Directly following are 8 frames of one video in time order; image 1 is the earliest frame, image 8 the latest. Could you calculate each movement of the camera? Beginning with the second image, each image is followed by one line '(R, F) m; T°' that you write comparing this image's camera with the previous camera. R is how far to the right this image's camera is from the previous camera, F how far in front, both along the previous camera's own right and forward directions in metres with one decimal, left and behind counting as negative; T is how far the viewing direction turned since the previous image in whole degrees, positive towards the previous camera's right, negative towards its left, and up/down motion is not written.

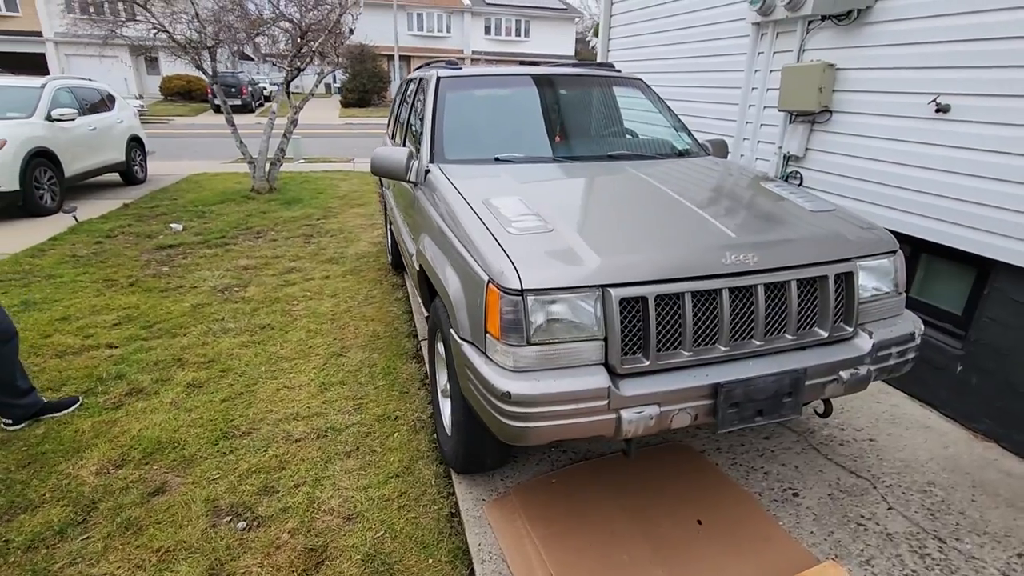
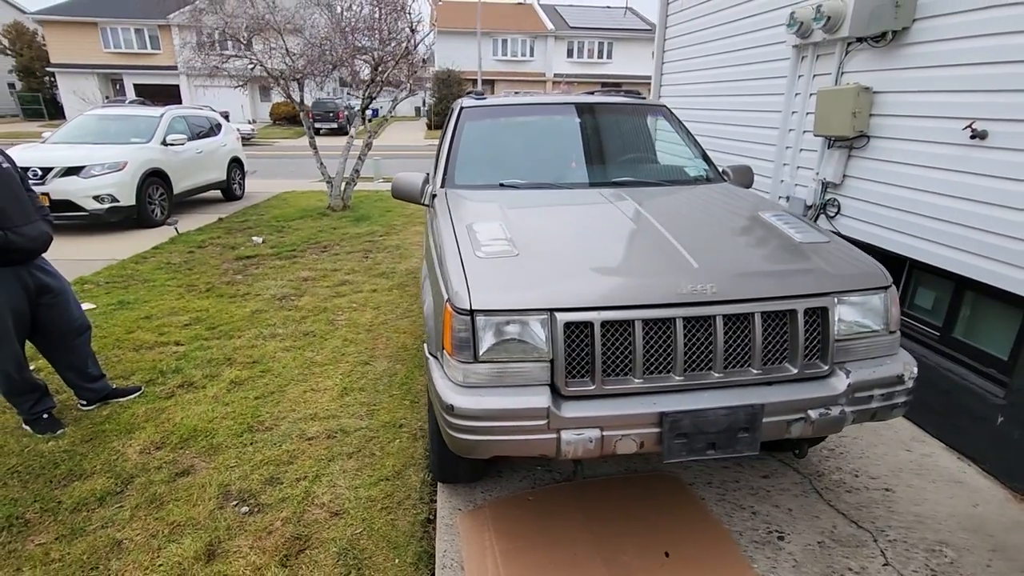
(+0.4, -0.1) m; -9°
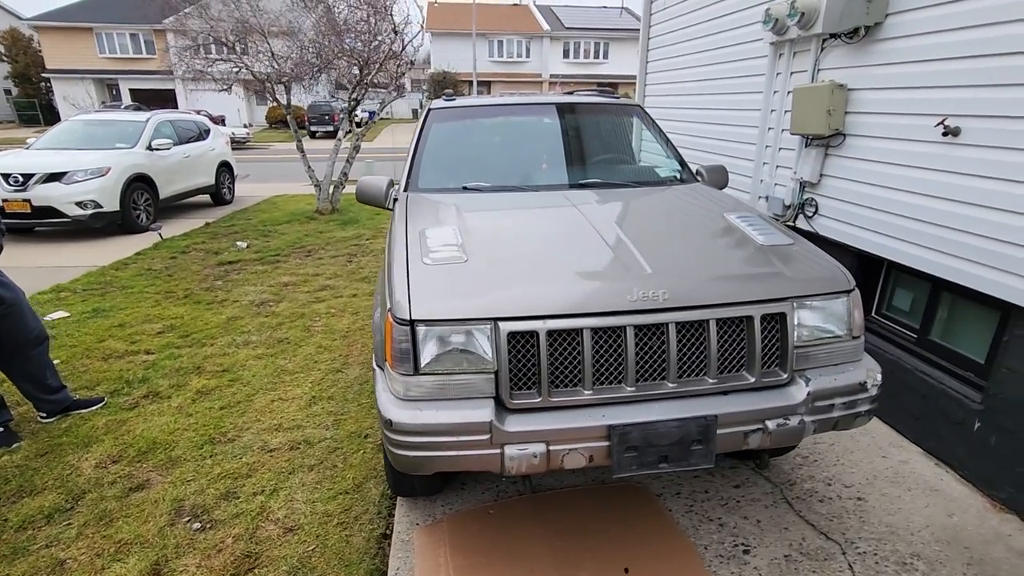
(+0.2, +0.1) m; 0°
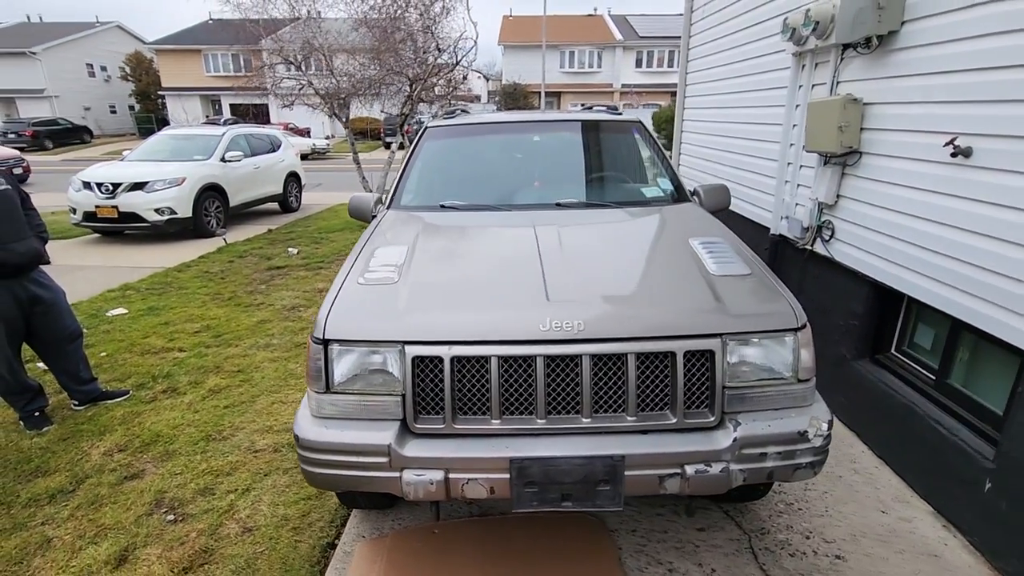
(+0.5, +0.1) m; -8°
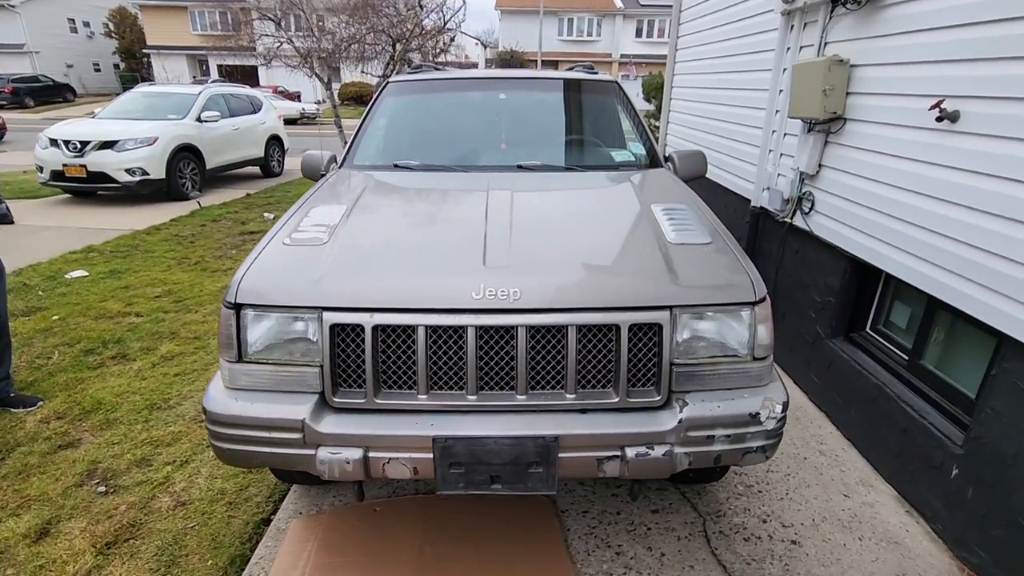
(+0.2, +0.2) m; +1°
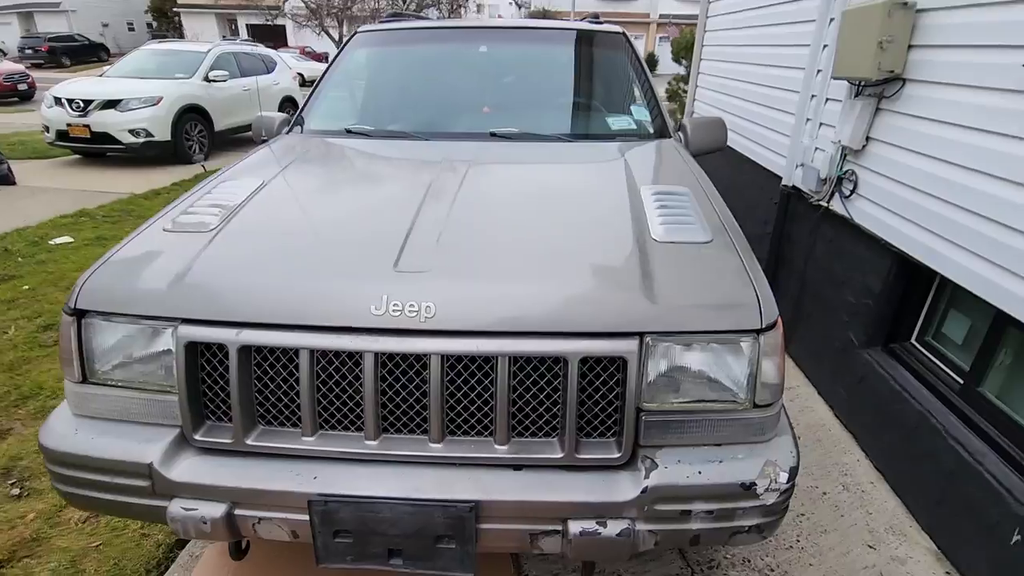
(+0.3, +0.4) m; -3°
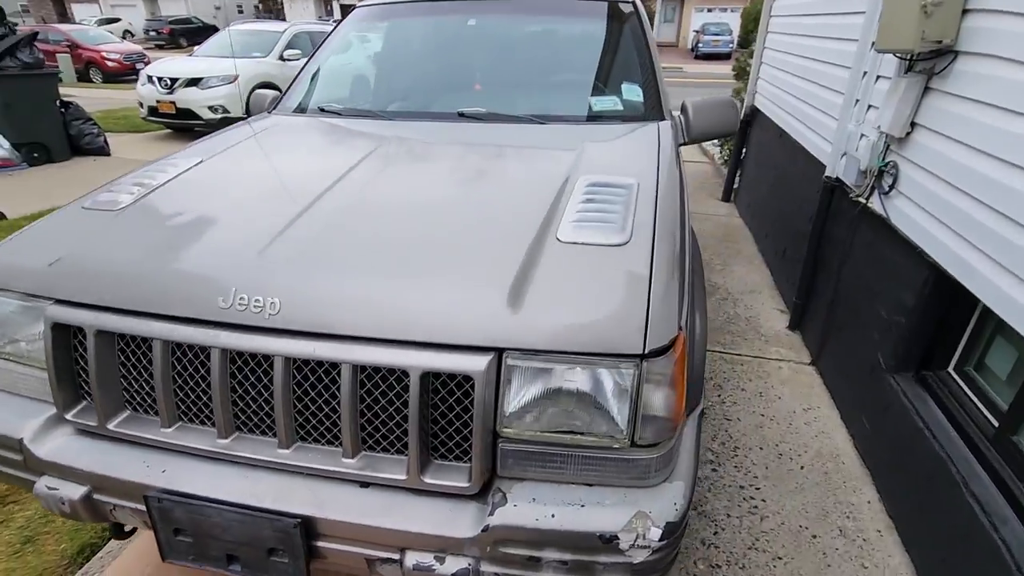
(+0.5, +0.2) m; -8°
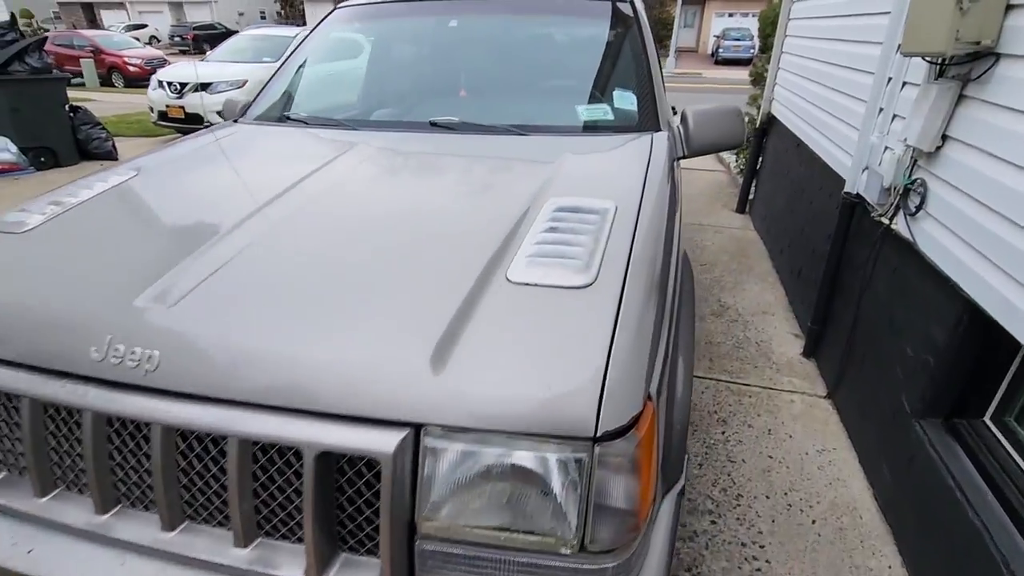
(+0.1, +0.2) m; -2°
